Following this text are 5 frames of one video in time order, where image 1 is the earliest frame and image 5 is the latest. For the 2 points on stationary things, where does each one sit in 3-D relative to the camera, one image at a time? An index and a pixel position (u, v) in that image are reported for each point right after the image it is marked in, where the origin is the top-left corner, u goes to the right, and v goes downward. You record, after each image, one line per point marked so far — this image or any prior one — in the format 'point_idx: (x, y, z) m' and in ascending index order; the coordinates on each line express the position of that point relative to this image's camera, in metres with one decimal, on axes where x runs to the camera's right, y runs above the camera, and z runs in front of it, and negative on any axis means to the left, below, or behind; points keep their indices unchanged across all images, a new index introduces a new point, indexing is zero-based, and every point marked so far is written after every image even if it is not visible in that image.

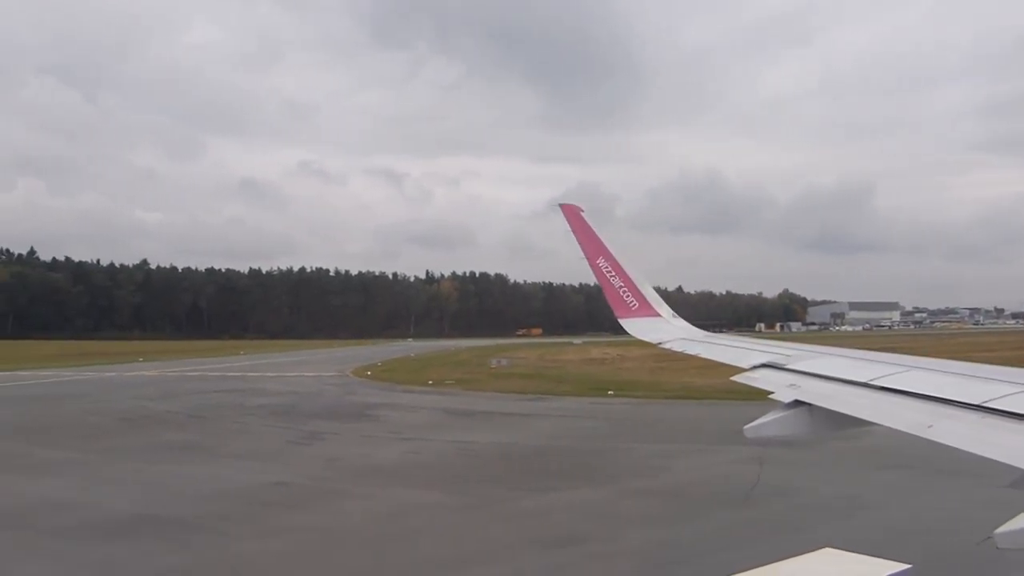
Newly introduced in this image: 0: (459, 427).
0: (-1.1, -2.9, +18.7) m
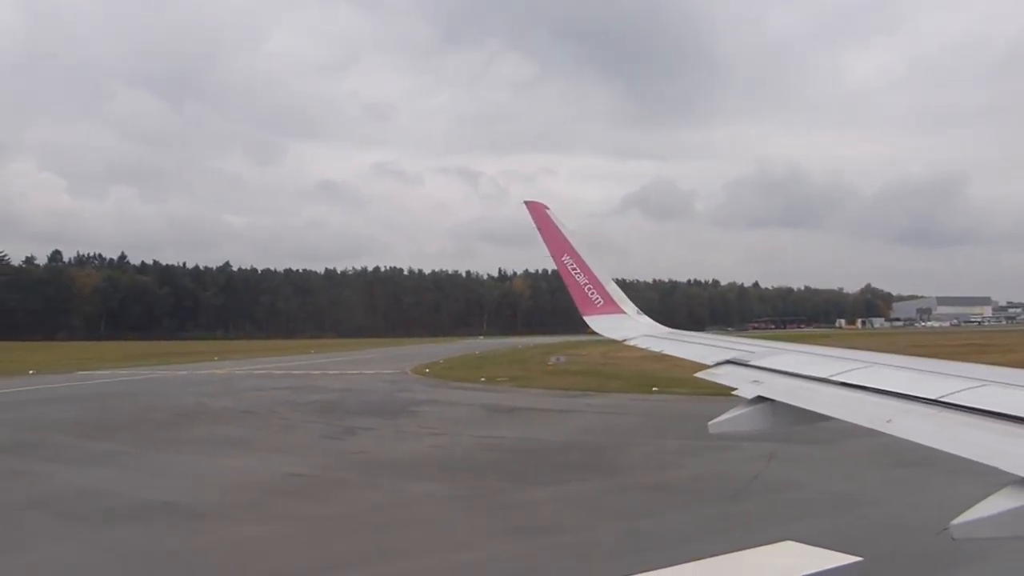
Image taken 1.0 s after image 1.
0: (-0.4, -2.9, +19.2) m
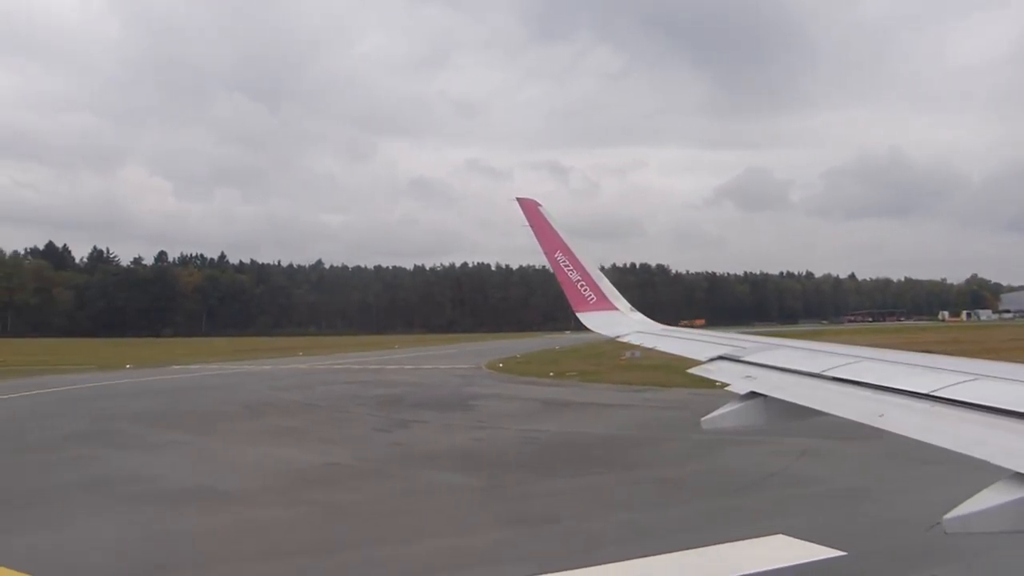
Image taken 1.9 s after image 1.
0: (+0.7, -2.8, +19.5) m
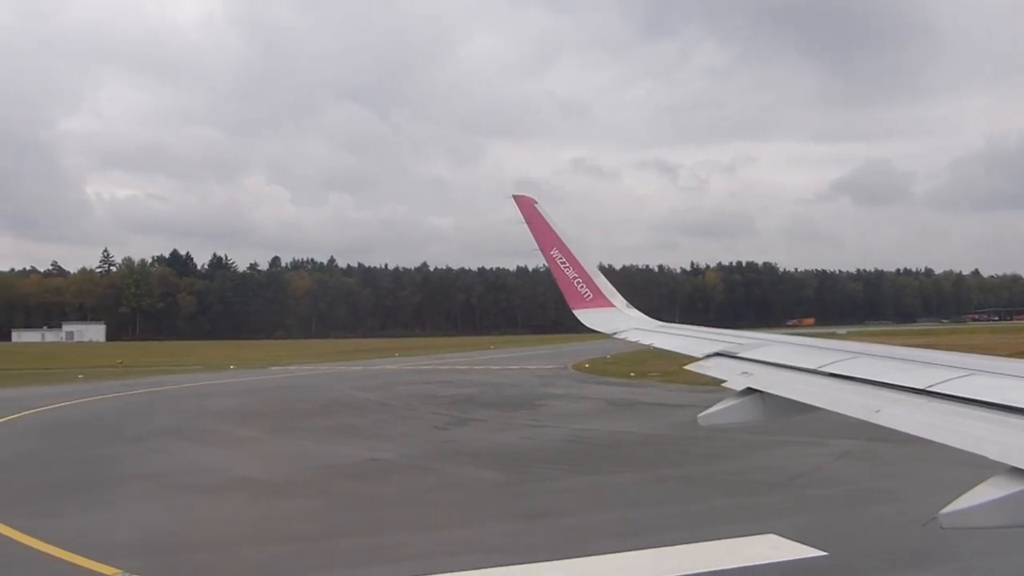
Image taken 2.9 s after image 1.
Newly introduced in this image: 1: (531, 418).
0: (+2.0, -2.8, +19.6) m
1: (+0.4, -2.8, +19.1) m
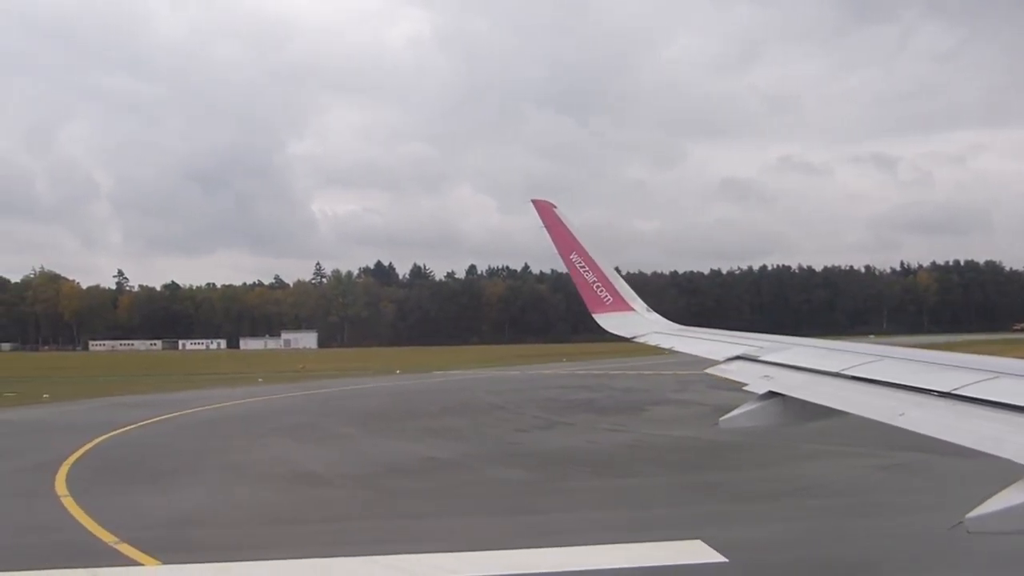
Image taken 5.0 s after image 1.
0: (+4.7, -2.9, +19.1) m
1: (+3.0, -2.9, +18.9) m
